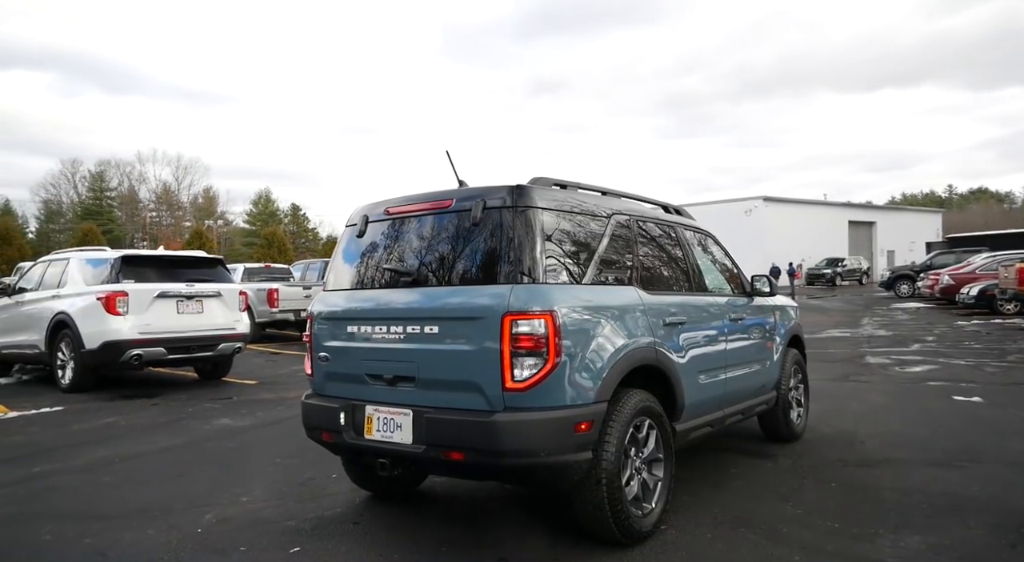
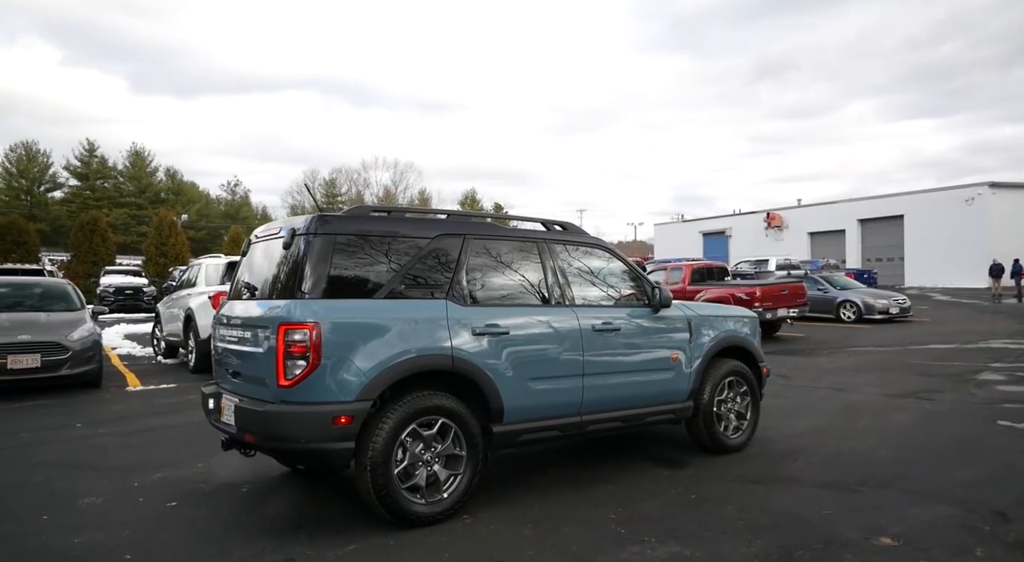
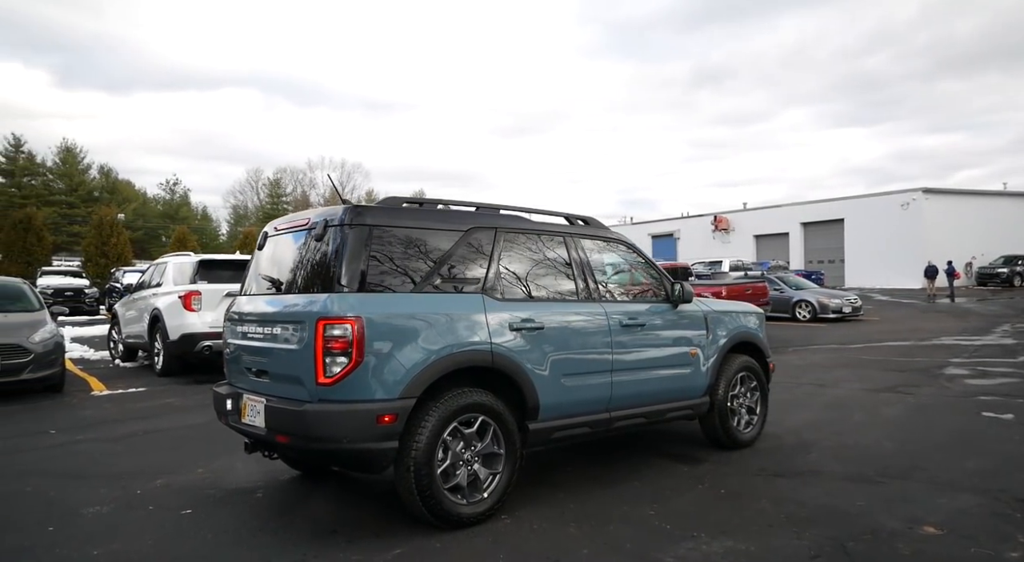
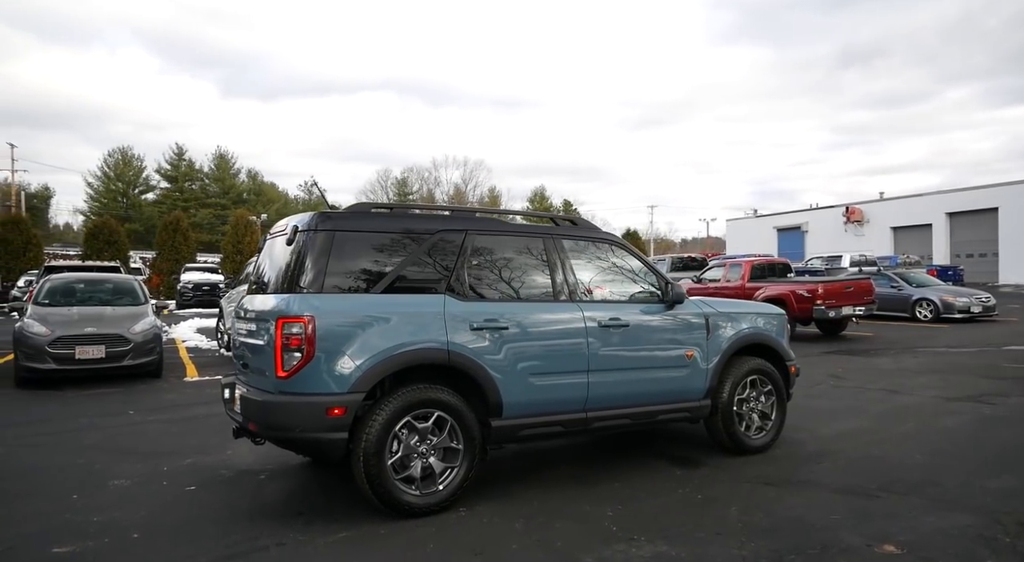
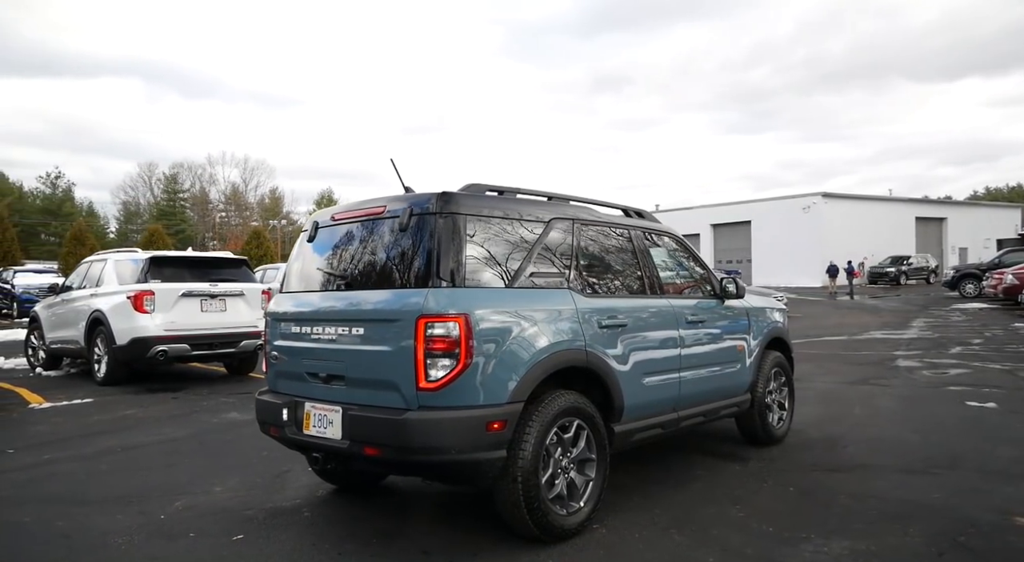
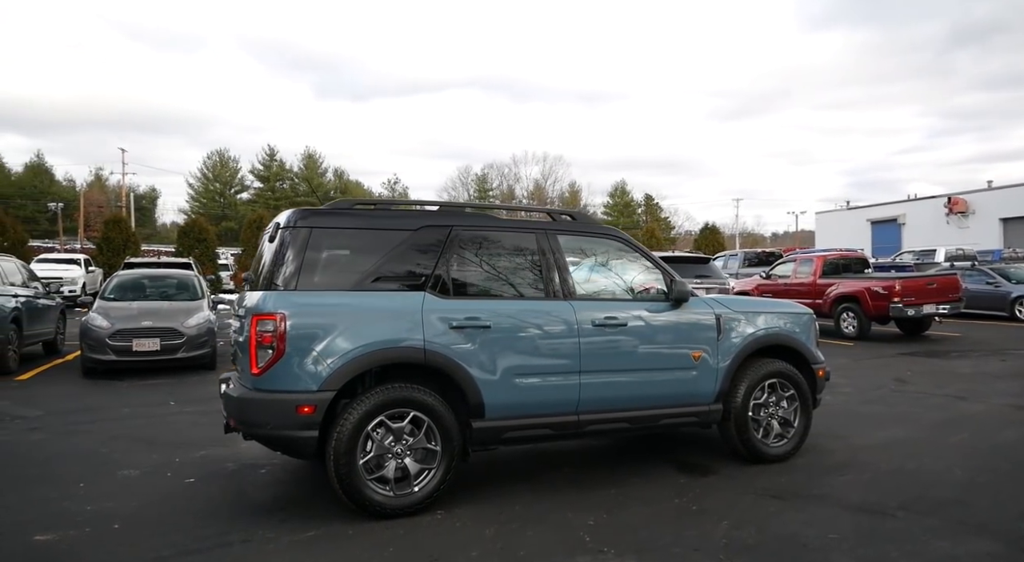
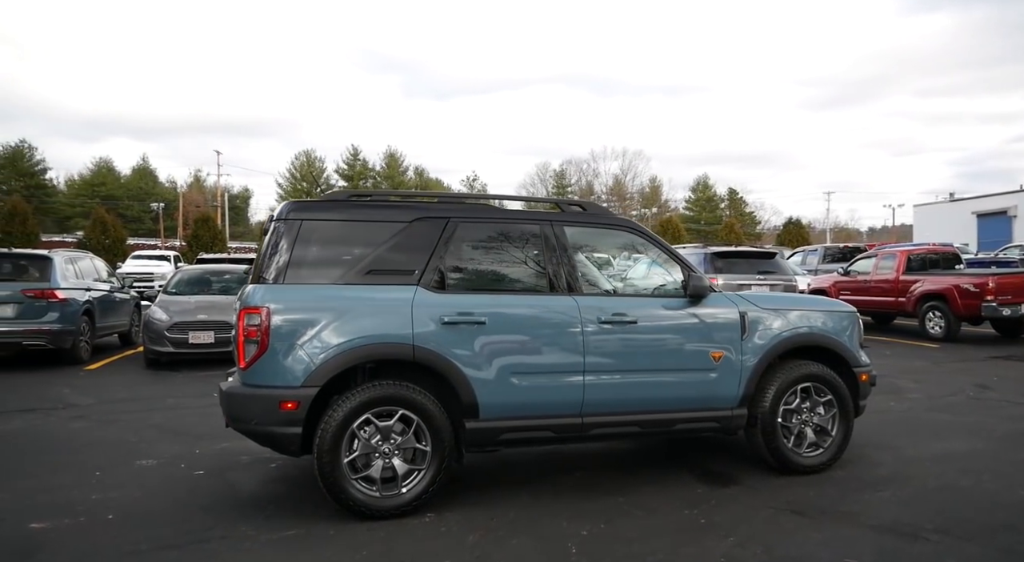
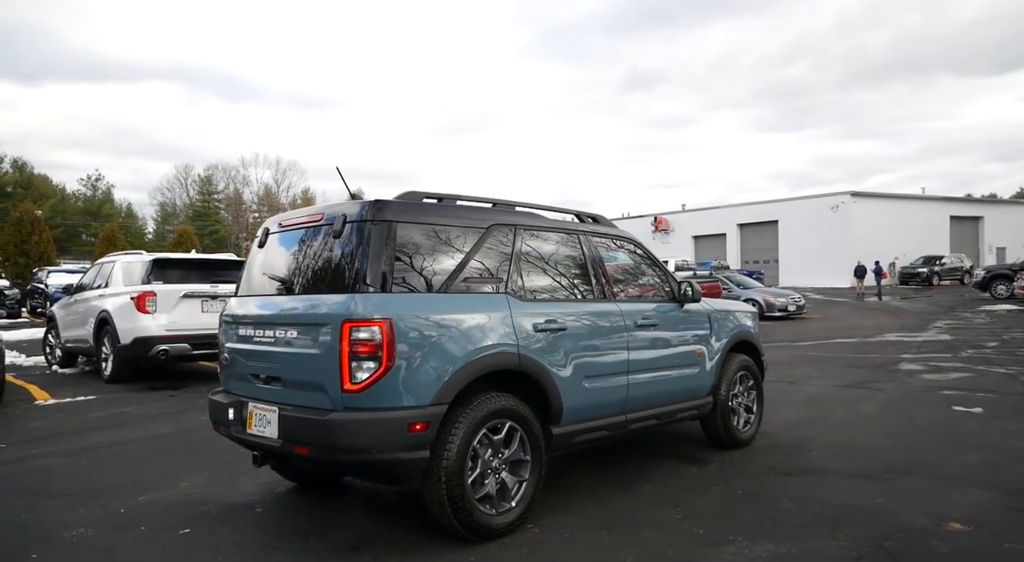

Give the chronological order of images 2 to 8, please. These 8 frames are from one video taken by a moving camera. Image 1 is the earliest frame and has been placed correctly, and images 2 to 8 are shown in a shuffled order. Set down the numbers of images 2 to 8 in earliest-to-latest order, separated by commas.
5, 8, 3, 2, 4, 6, 7
